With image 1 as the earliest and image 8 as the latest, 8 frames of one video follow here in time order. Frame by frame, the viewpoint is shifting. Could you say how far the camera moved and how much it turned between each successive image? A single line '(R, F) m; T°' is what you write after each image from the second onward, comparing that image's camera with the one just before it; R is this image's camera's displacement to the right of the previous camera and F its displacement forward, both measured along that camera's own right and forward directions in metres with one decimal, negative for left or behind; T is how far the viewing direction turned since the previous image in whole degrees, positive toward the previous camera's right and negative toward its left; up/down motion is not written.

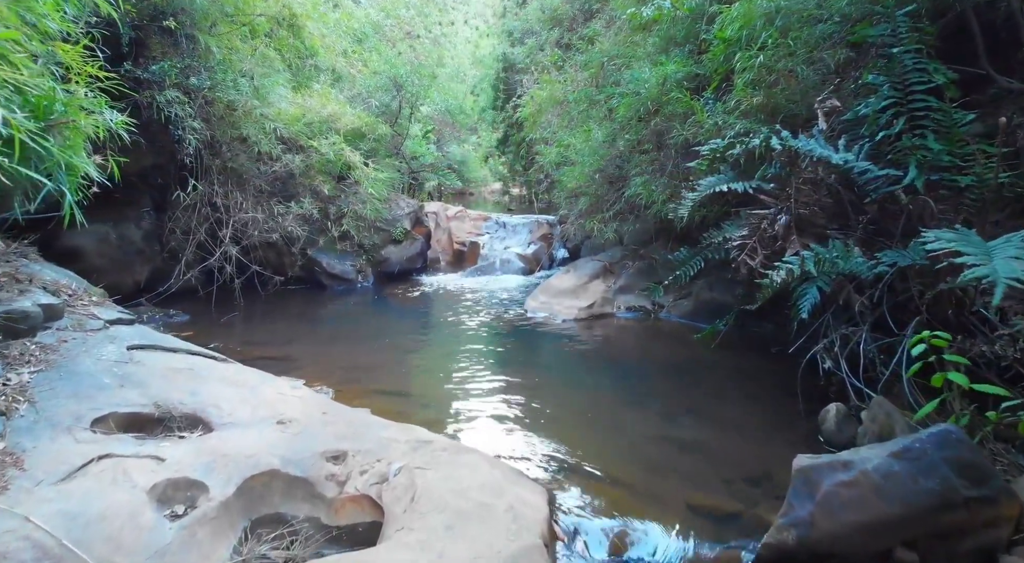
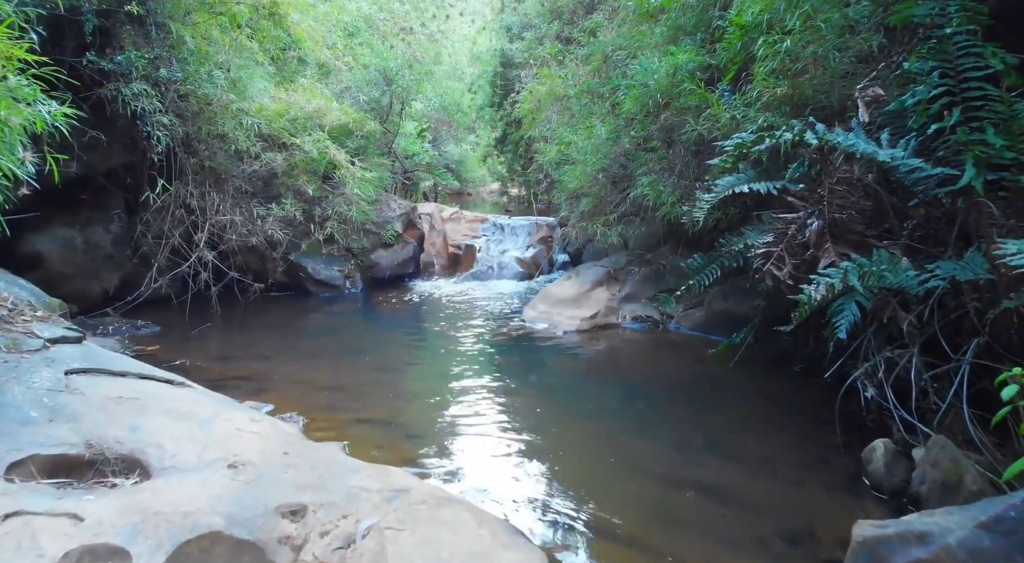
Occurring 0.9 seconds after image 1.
(0.0, +0.5) m; 0°
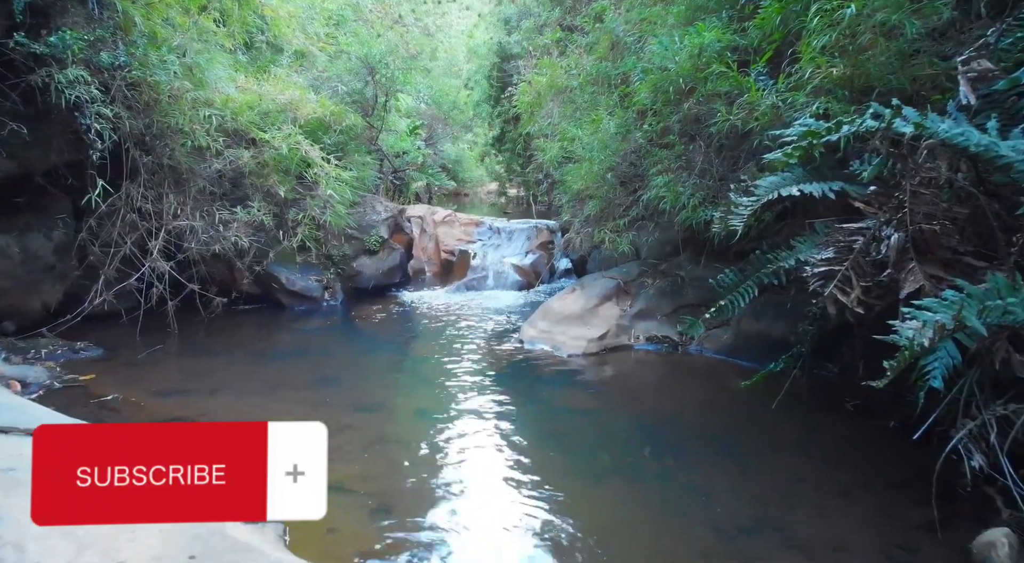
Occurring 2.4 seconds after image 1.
(0.0, +0.8) m; 0°
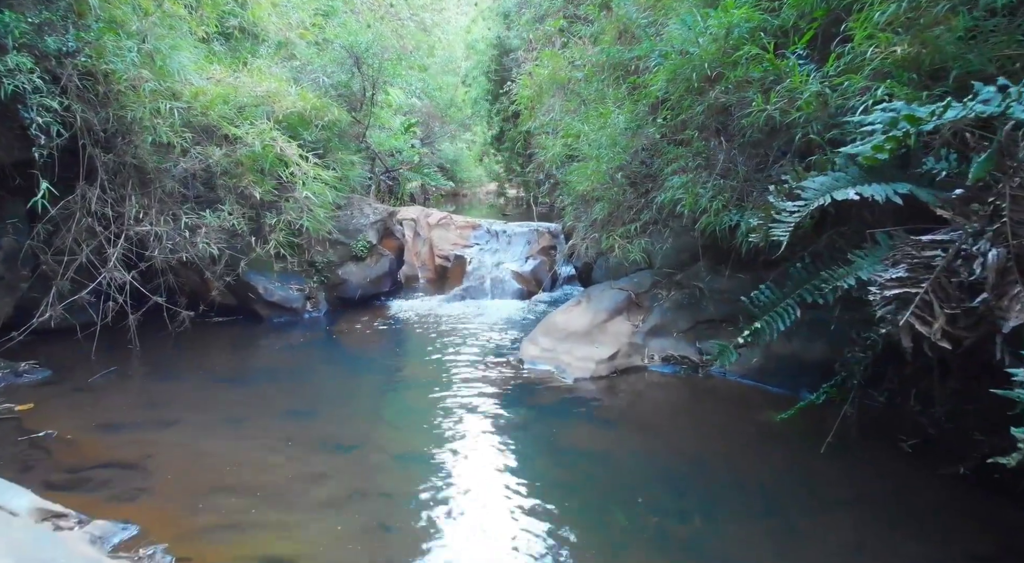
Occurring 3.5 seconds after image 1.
(0.0, +0.6) m; 0°
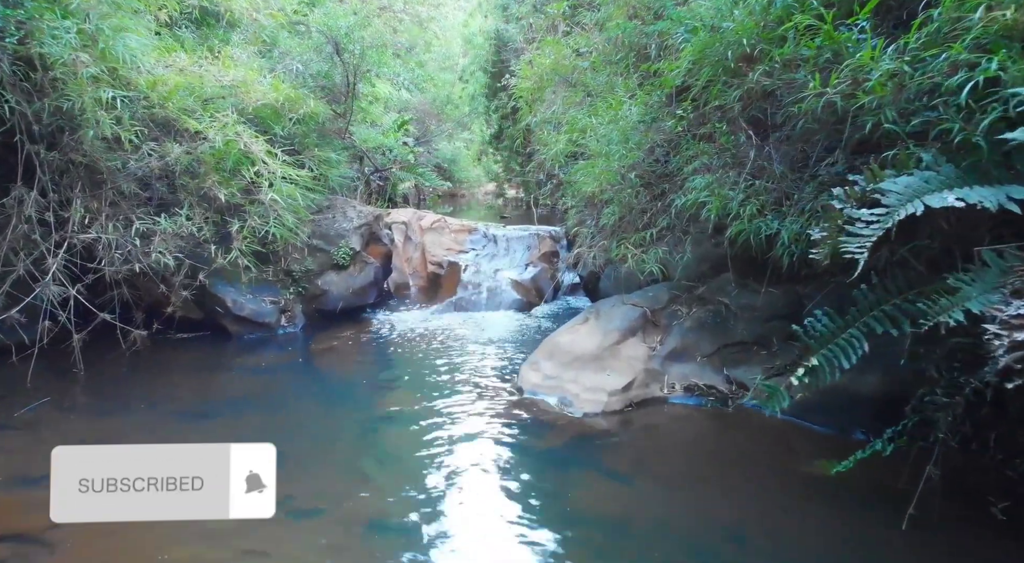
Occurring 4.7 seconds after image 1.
(0.0, +0.7) m; 0°
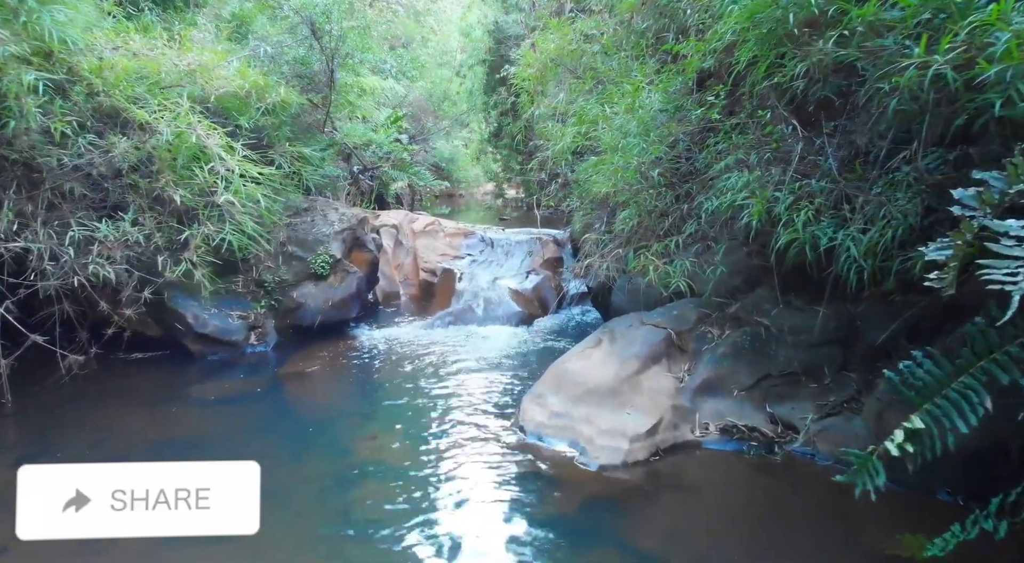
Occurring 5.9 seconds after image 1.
(0.0, +0.7) m; 0°
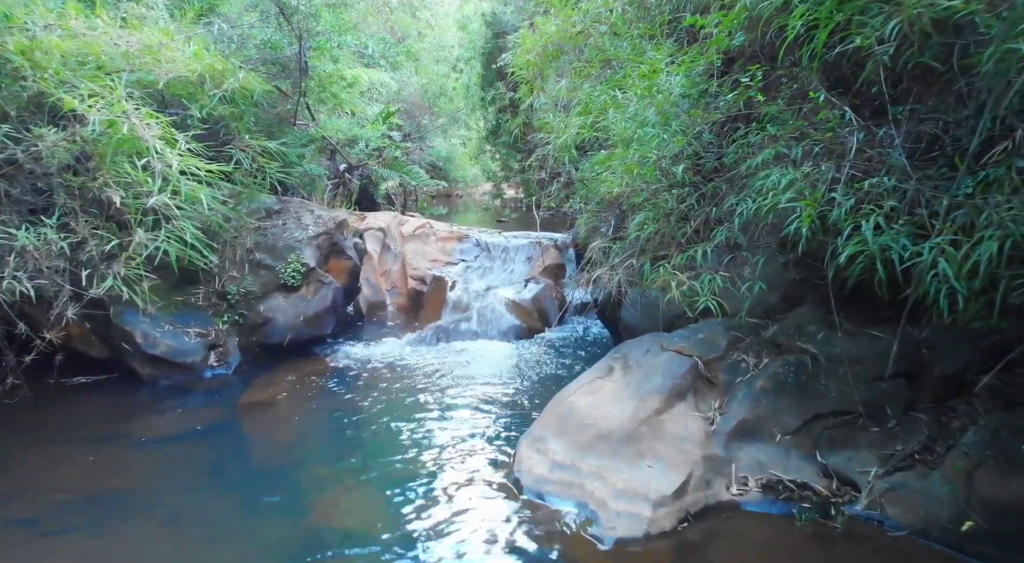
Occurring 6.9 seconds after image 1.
(0.0, +0.7) m; 0°
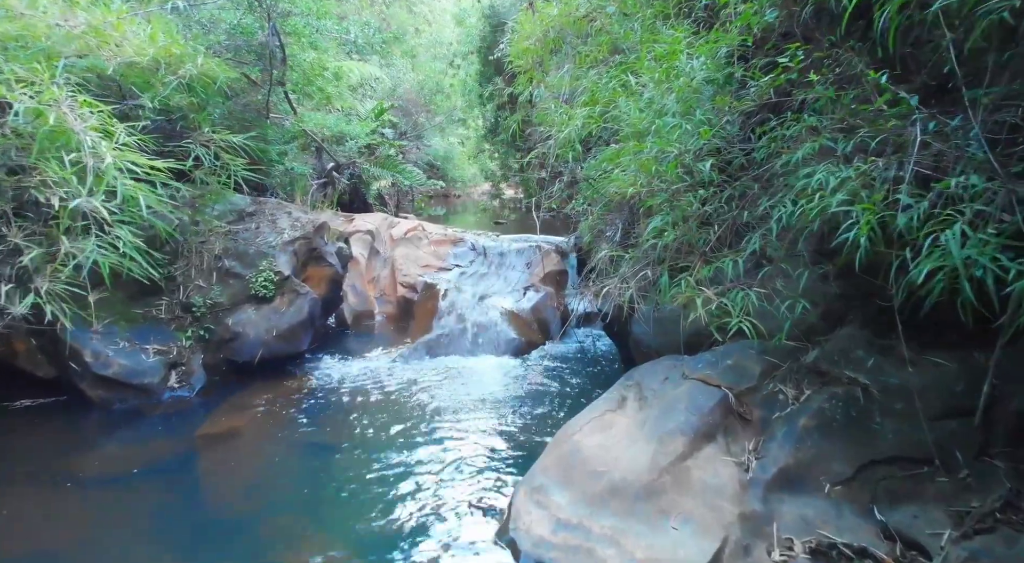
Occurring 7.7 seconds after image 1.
(0.0, +0.5) m; 0°
